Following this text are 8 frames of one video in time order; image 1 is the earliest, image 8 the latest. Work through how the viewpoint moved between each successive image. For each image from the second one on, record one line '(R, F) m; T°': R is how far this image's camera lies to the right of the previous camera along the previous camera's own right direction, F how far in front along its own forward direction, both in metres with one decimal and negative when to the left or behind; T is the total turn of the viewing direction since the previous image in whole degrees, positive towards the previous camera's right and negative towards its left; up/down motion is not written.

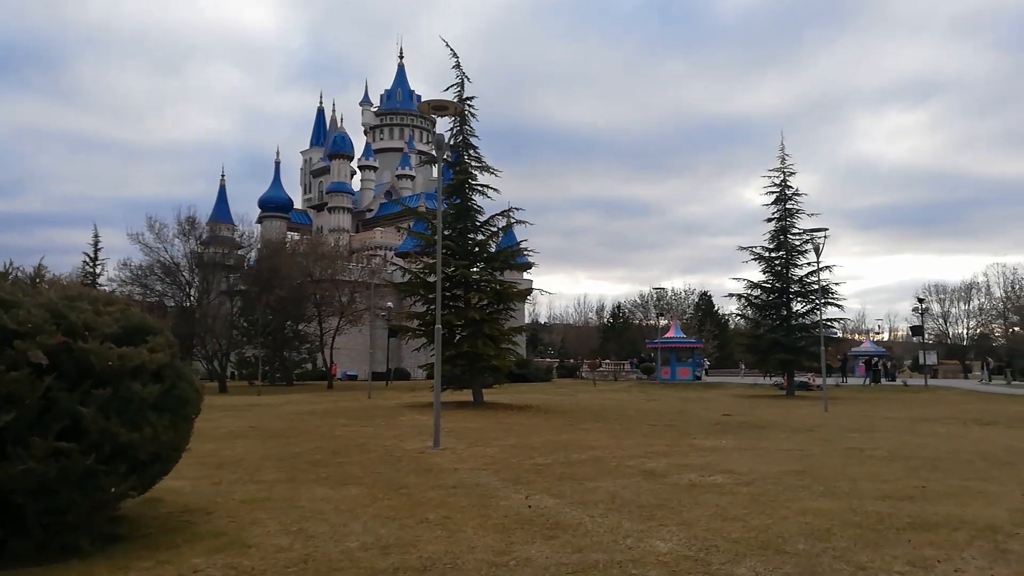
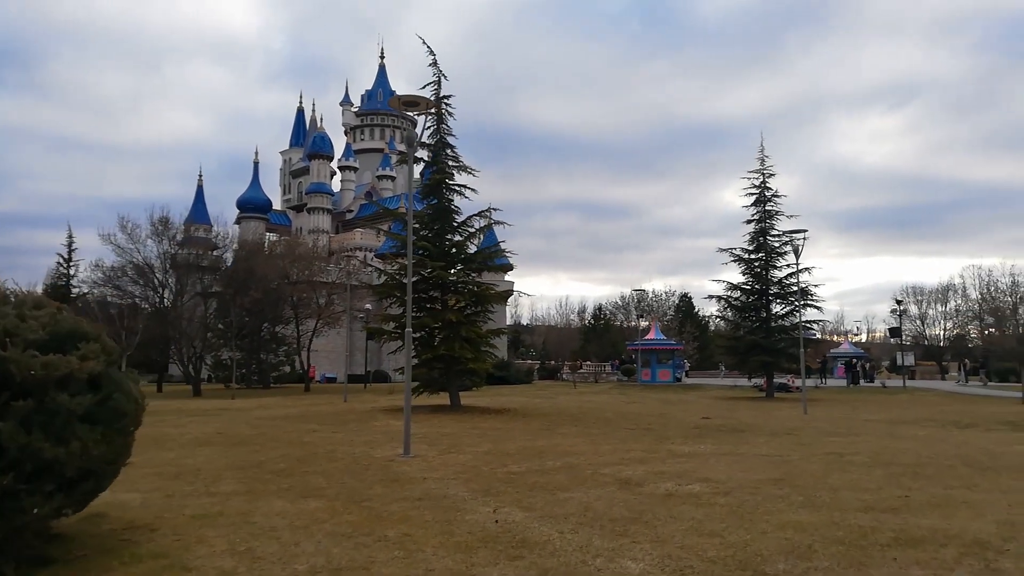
(+0.2, +0.4) m; +1°
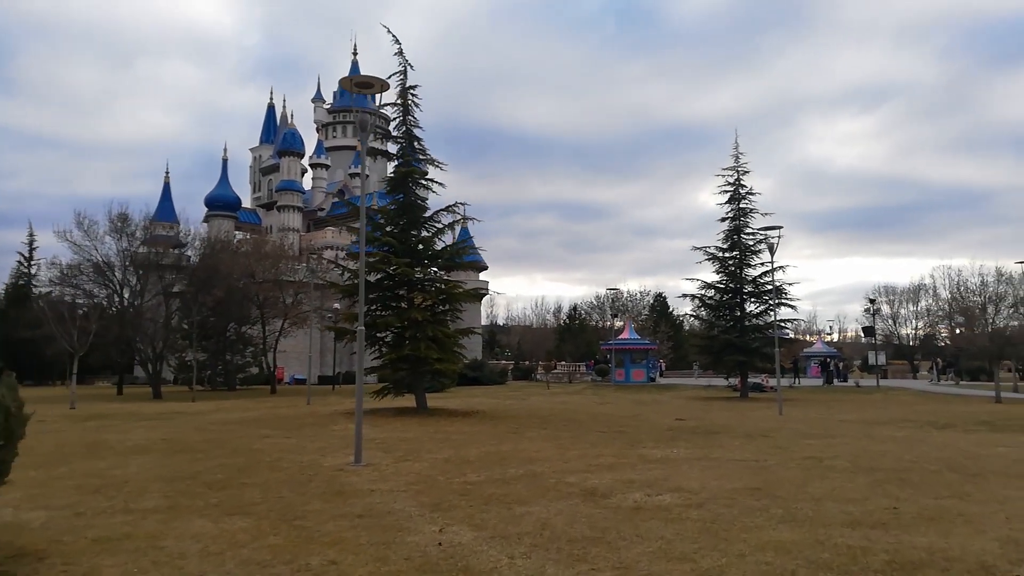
(+0.3, +0.8) m; +2°
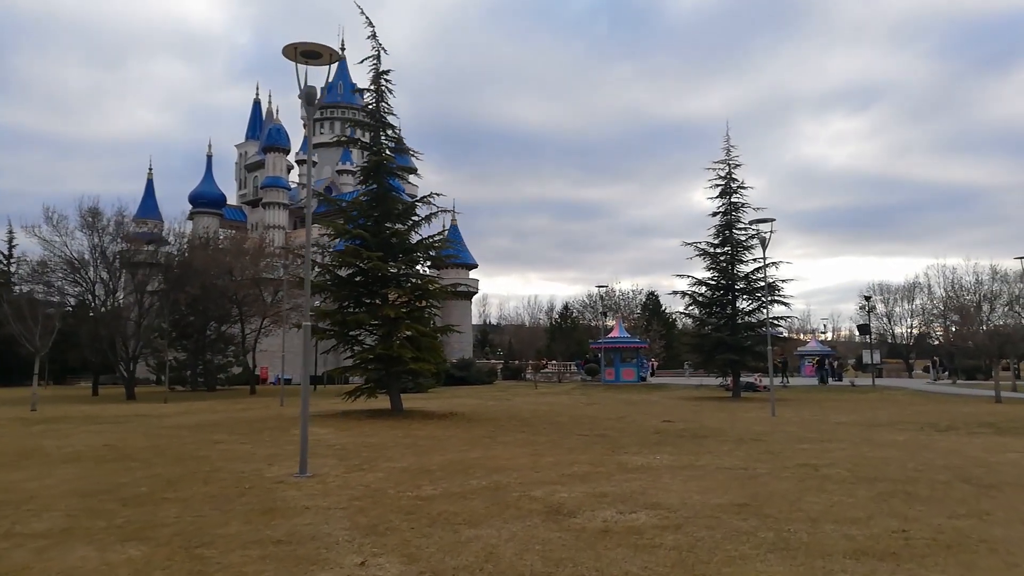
(+0.4, +1.1) m; 0°
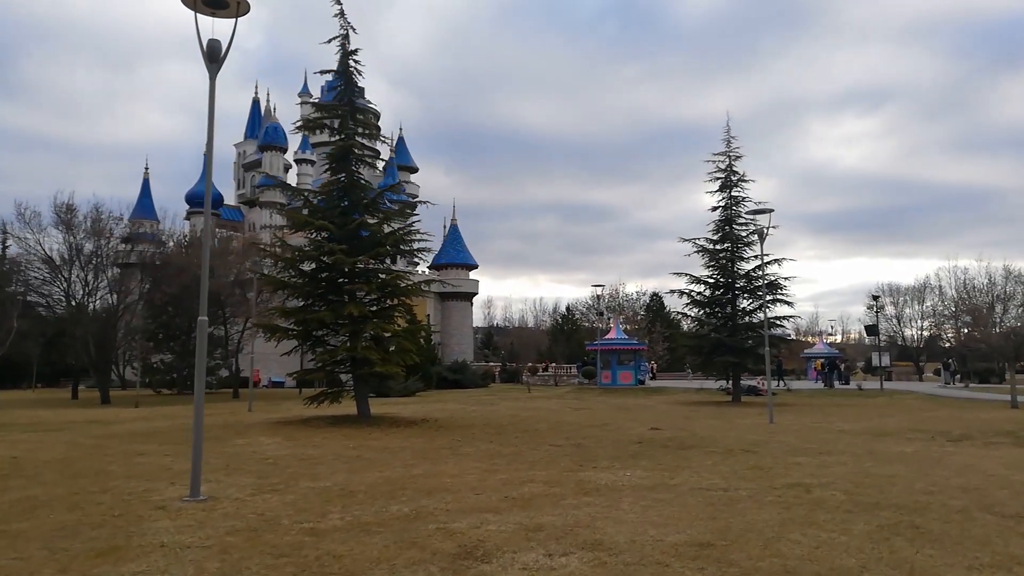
(+0.9, +1.6) m; -1°
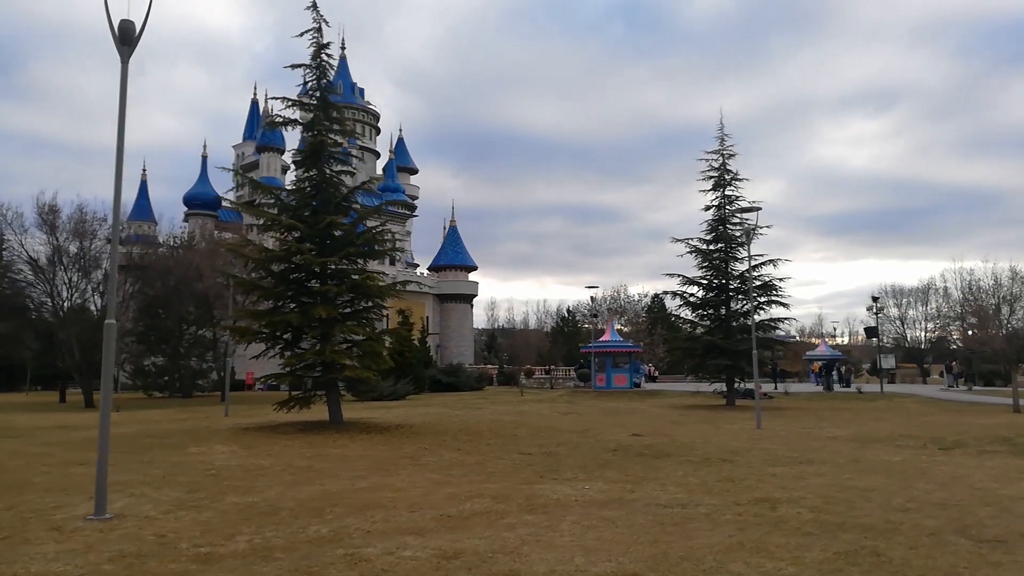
(+0.8, +0.7) m; -1°
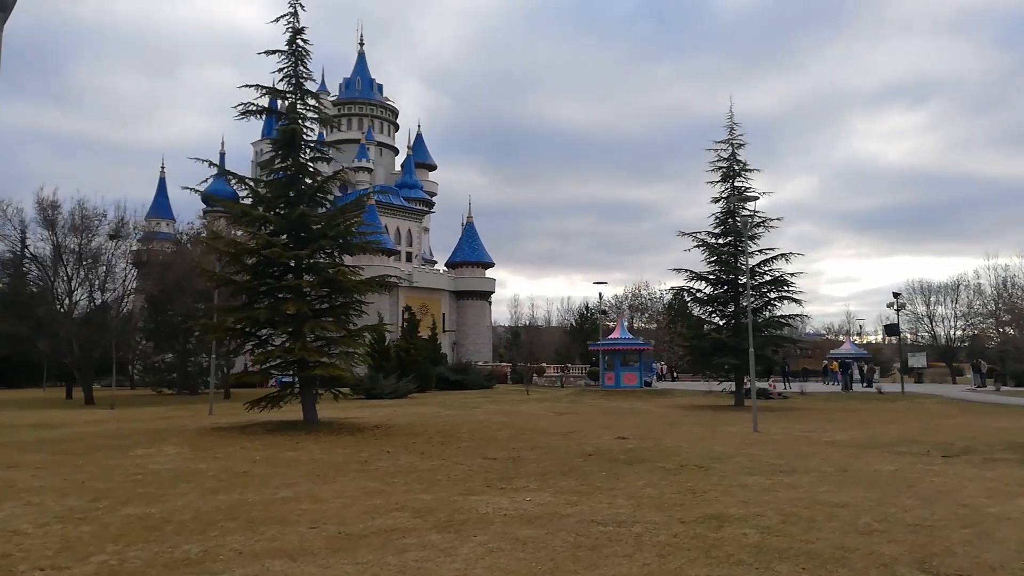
(+1.2, +0.9) m; -2°
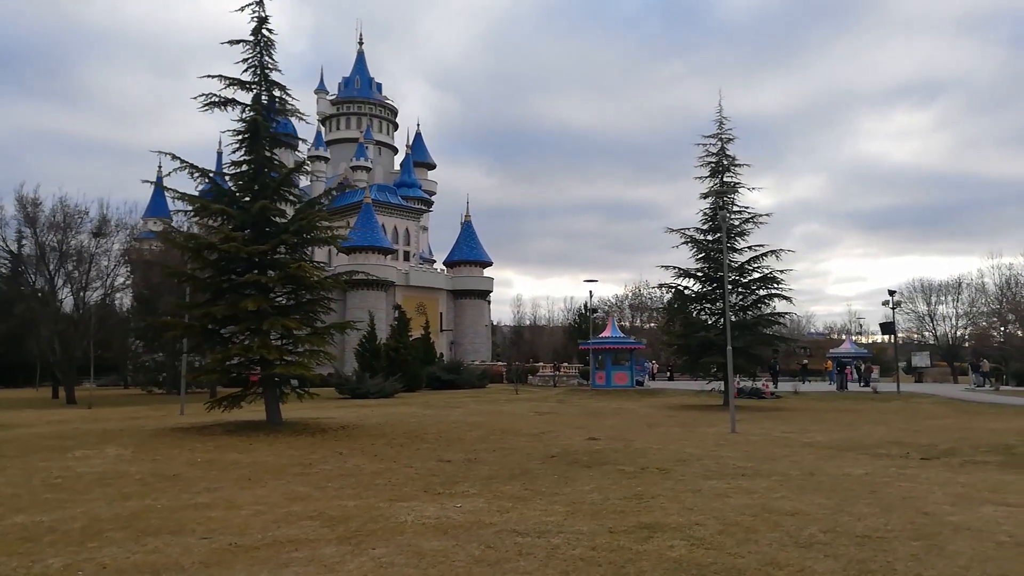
(+0.9, +0.6) m; 0°
